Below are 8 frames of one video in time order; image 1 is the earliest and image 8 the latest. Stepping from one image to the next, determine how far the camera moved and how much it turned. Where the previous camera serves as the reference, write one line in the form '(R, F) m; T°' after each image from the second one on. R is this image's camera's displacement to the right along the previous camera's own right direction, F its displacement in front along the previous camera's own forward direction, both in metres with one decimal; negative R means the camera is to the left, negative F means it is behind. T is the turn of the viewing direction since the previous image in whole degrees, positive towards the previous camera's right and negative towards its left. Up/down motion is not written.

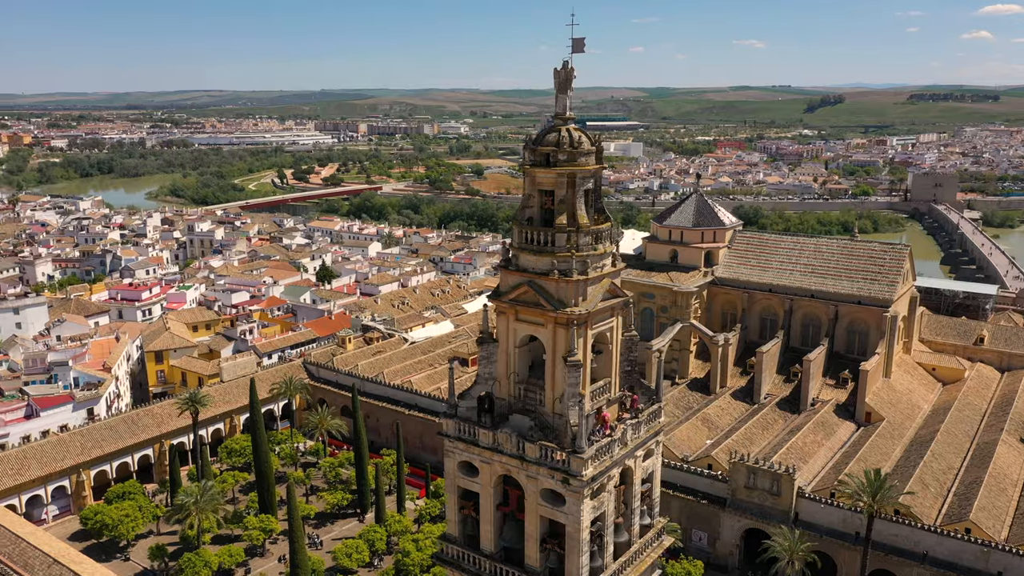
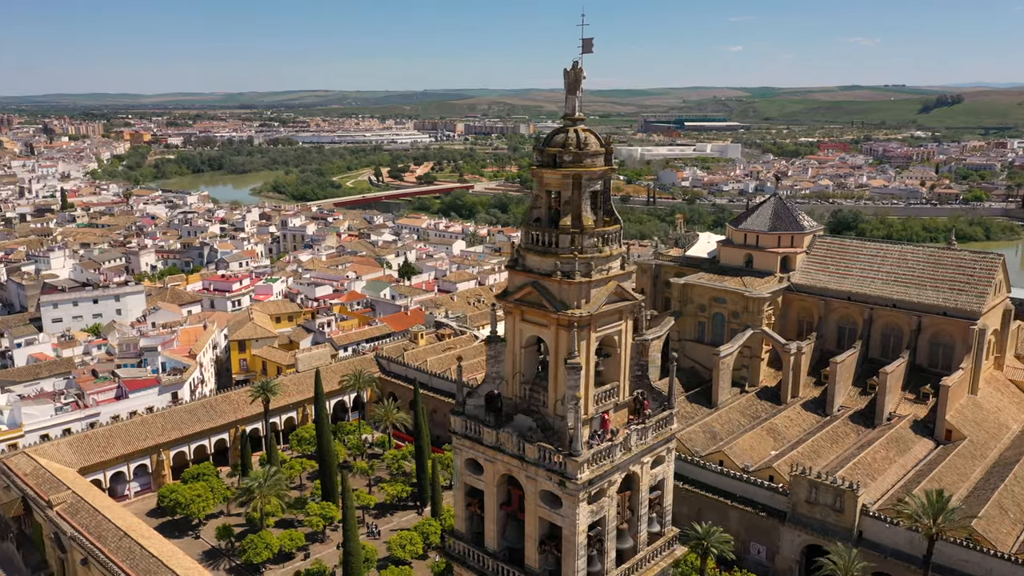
(+1.3, 0.0) m; -6°
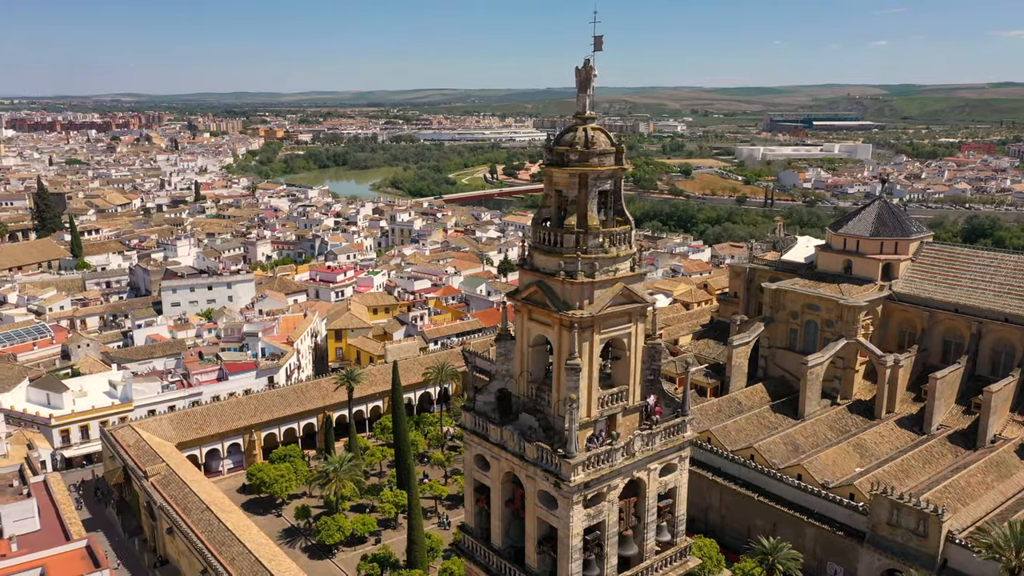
(+1.5, +0.1) m; -8°
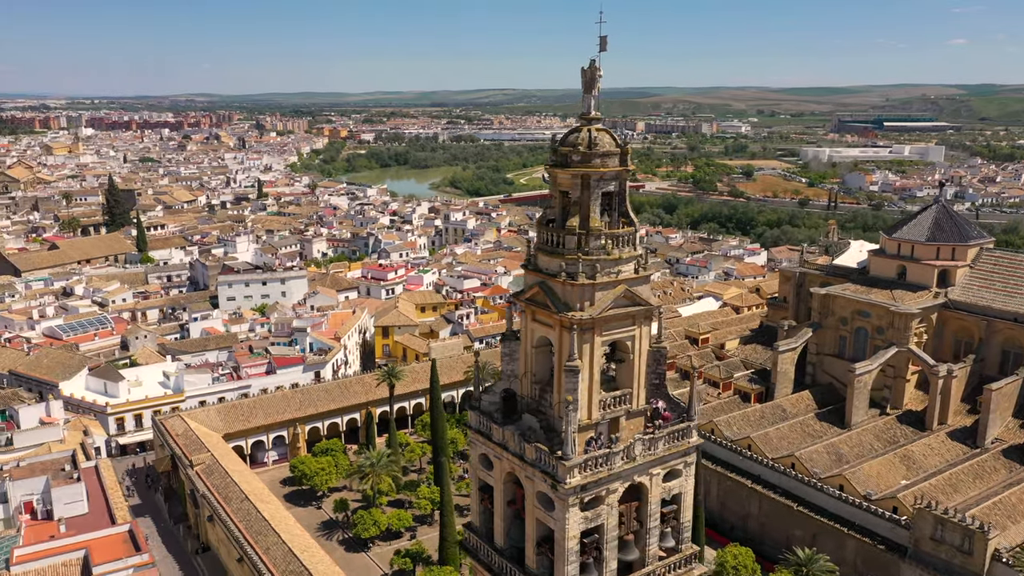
(+0.8, 0.0) m; -4°
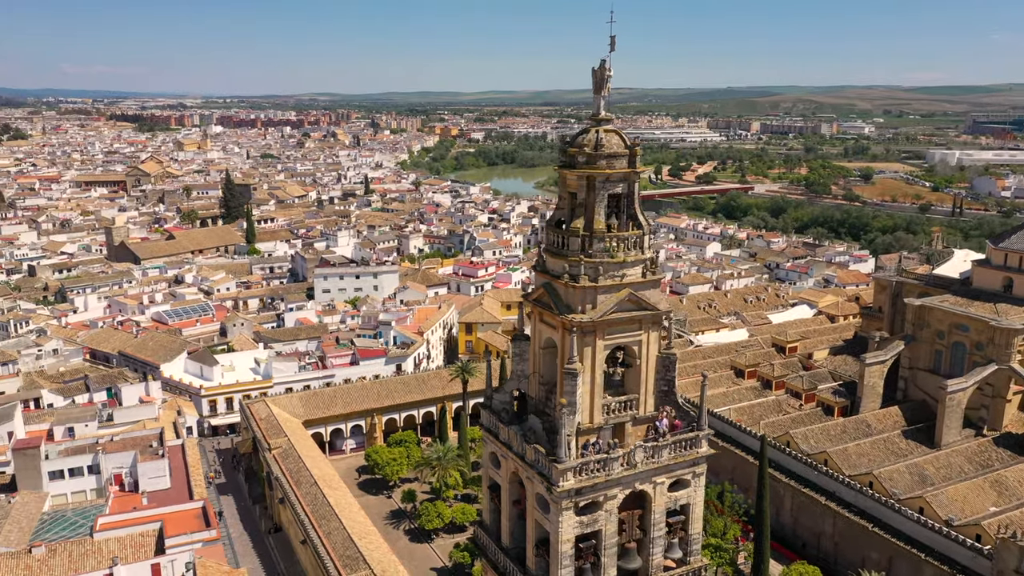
(+1.4, +0.1) m; -7°
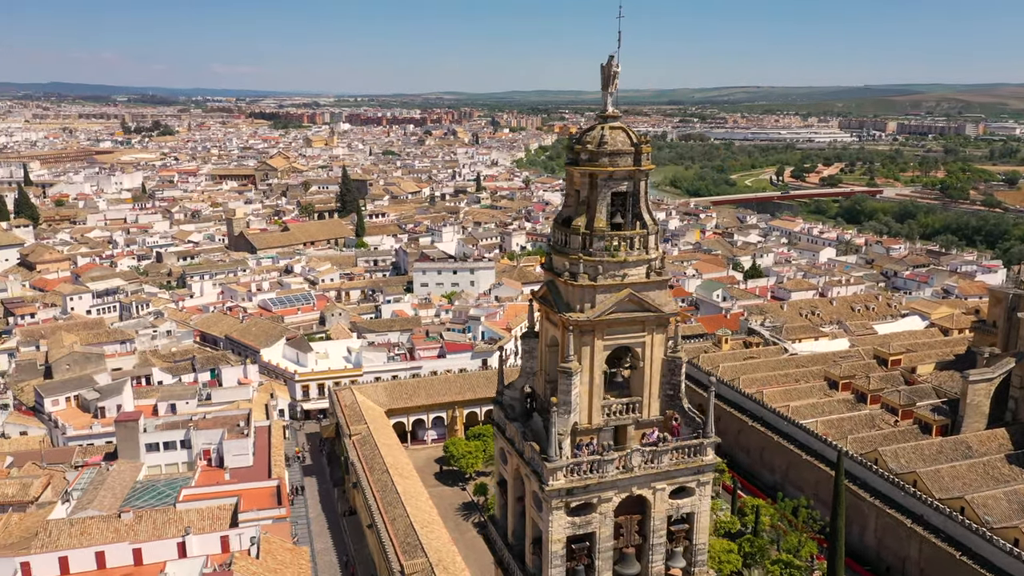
(+1.6, +0.1) m; -8°
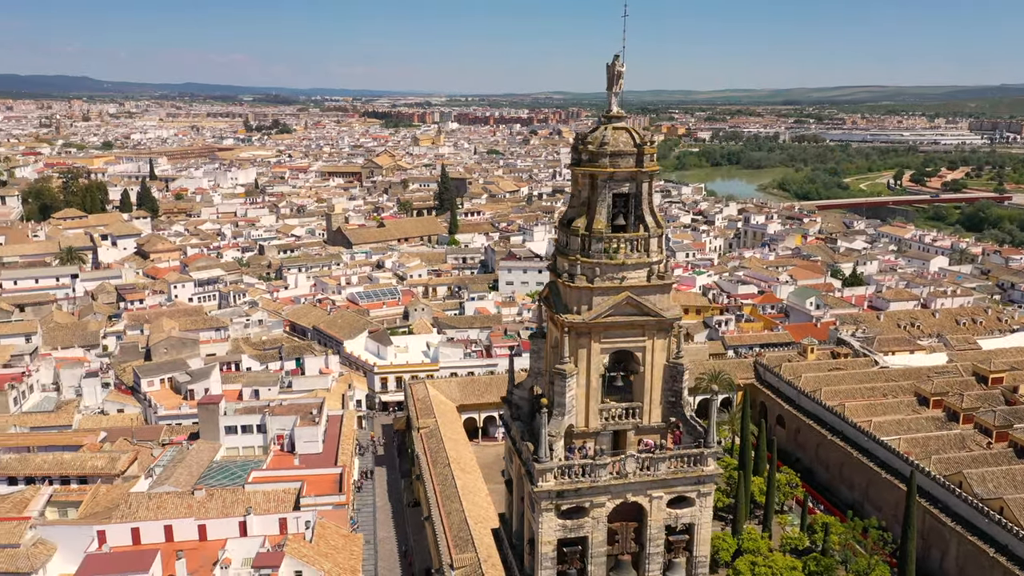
(+1.4, +0.1) m; -7°
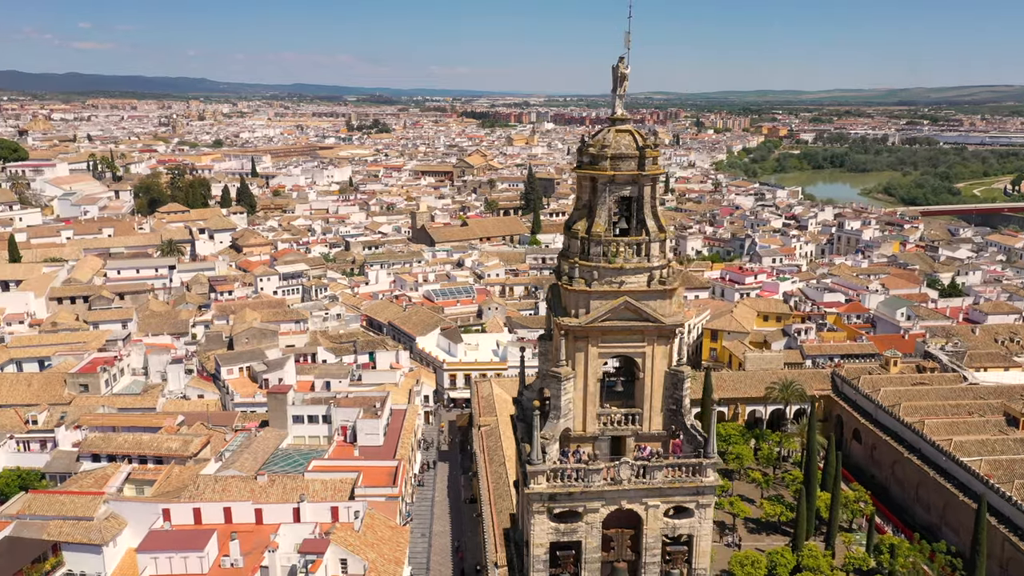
(+1.2, 0.0) m; -6°
